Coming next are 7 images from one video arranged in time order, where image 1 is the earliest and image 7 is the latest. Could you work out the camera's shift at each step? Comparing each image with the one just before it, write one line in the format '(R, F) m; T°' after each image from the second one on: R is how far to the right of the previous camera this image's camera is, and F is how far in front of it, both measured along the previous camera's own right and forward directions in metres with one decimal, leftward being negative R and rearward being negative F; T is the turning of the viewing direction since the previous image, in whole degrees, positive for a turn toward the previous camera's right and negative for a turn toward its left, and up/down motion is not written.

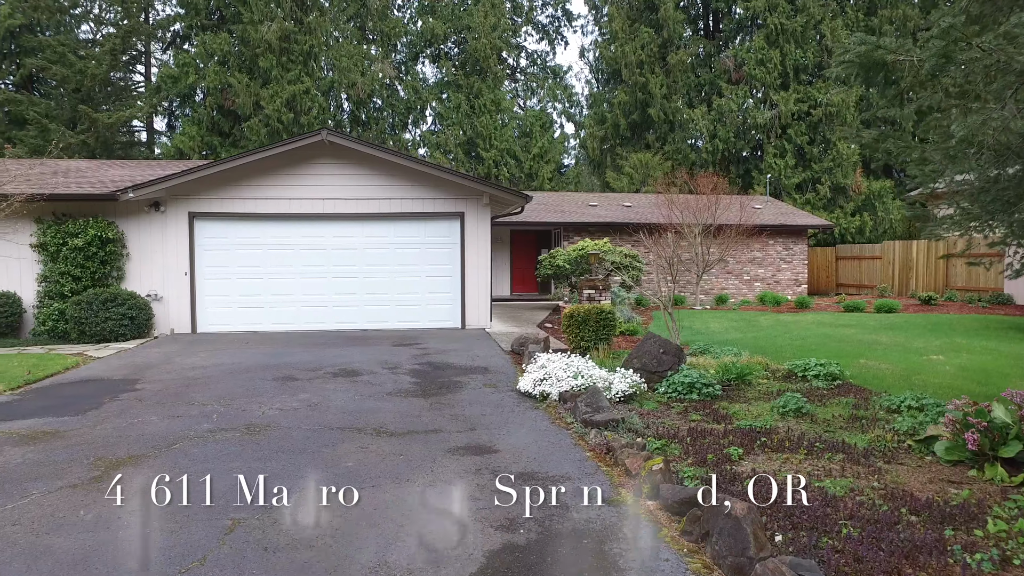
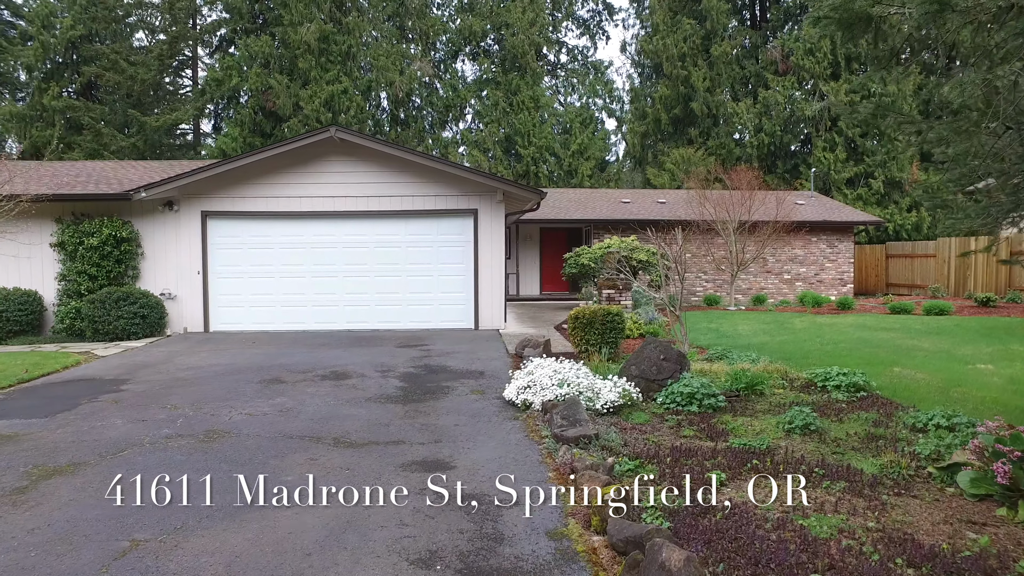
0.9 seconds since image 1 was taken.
(+0.6, +0.5) m; -4°
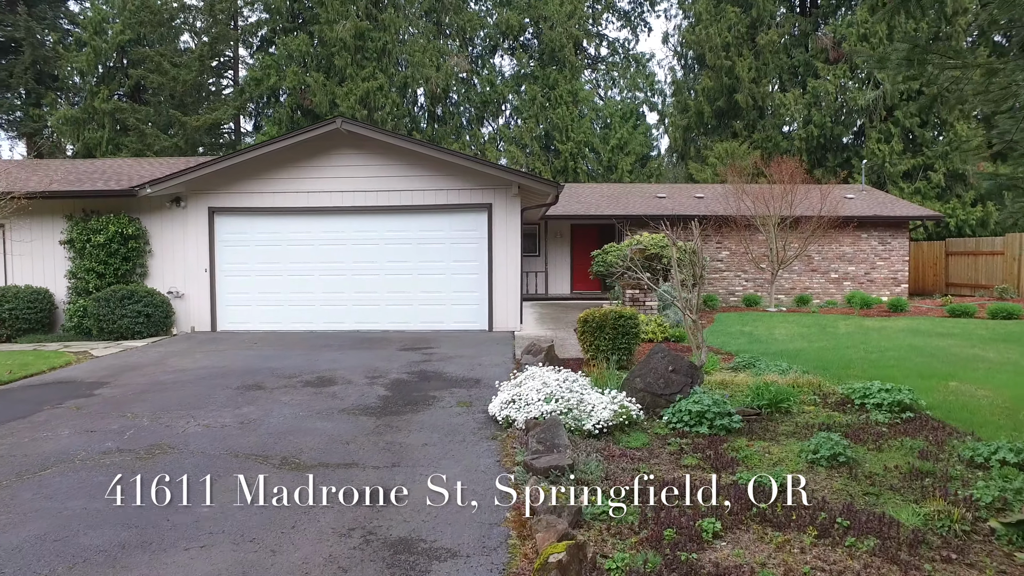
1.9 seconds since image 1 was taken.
(+0.5, +0.7) m; -4°
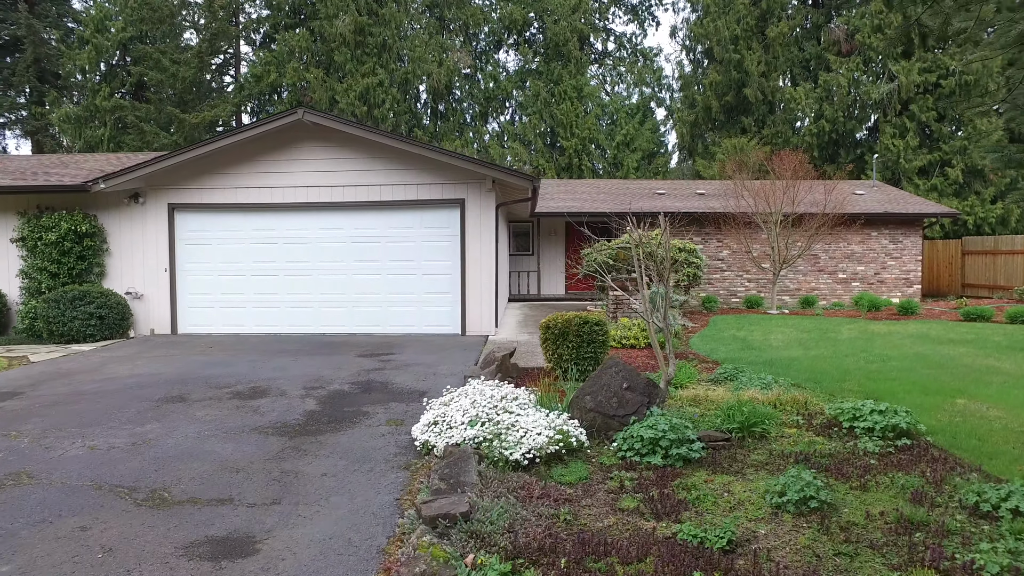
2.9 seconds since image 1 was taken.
(+0.6, +0.7) m; -1°
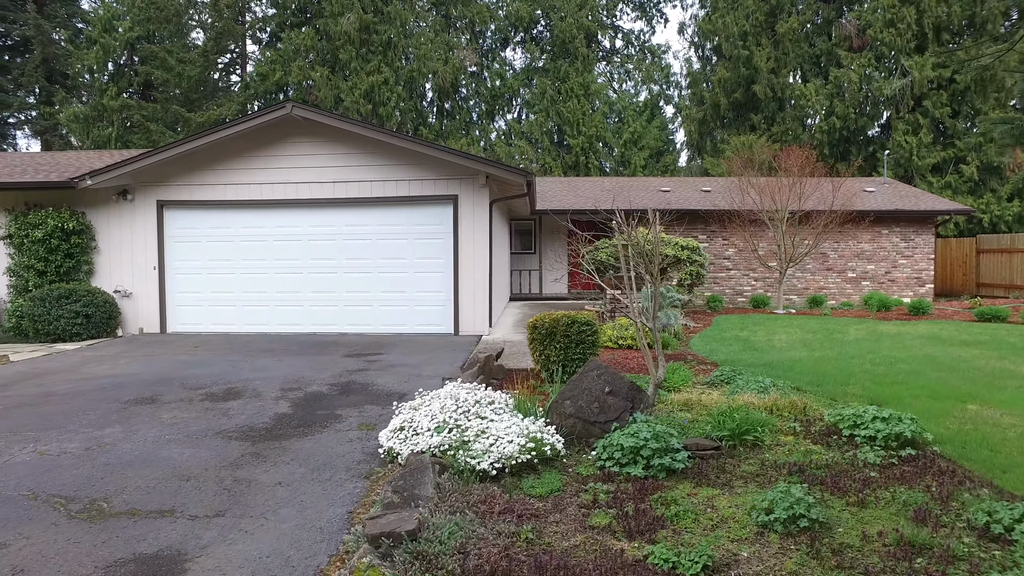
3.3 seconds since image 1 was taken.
(+0.2, +0.3) m; -1°
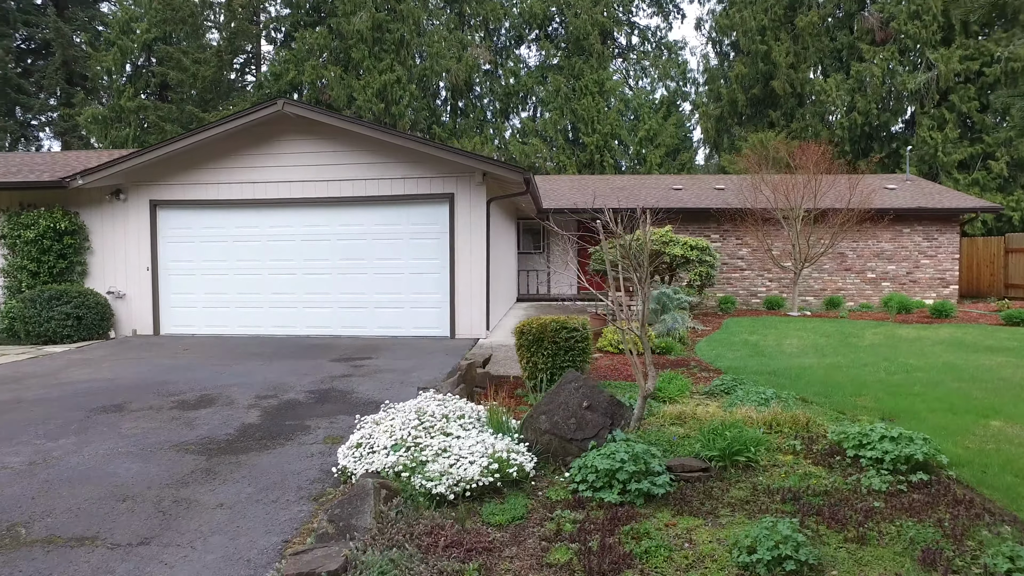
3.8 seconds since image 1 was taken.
(+0.3, +0.4) m; -2°
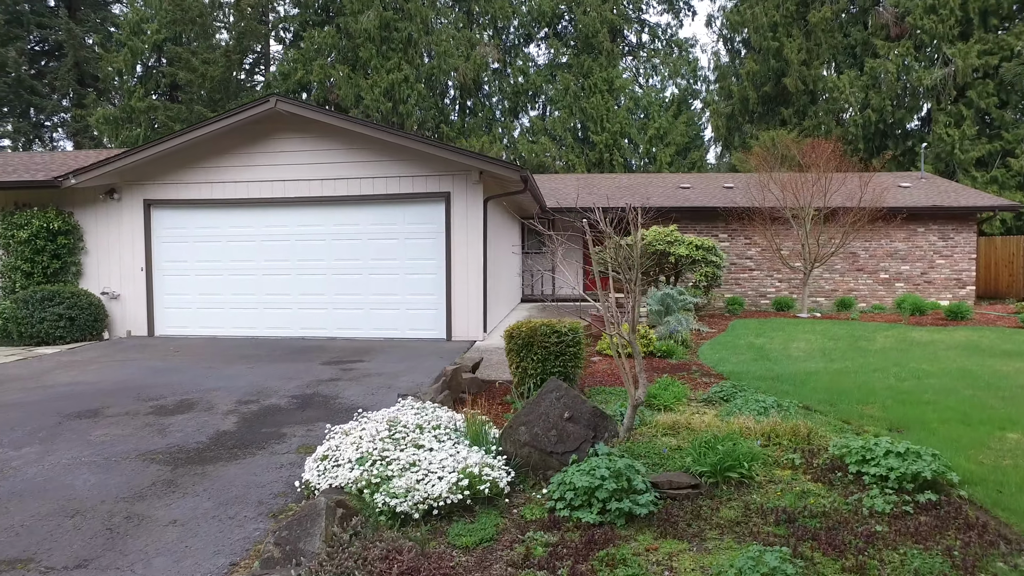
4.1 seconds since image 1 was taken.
(+0.2, +0.2) m; -1°
